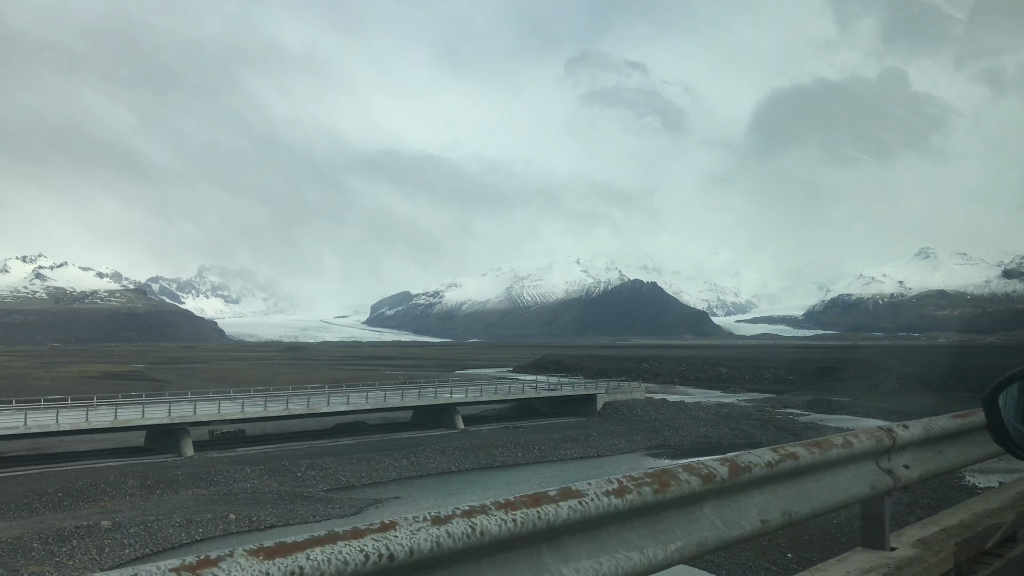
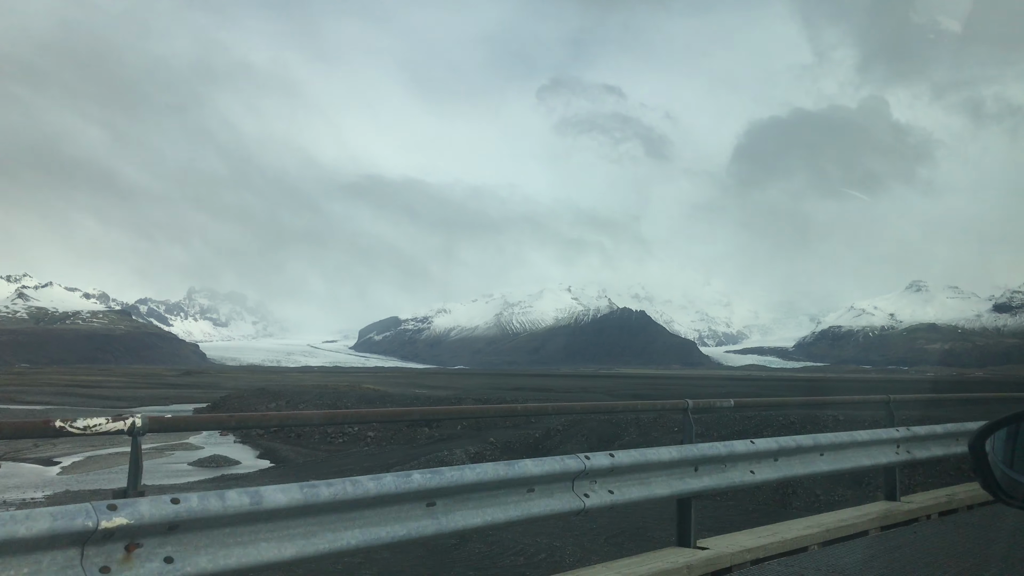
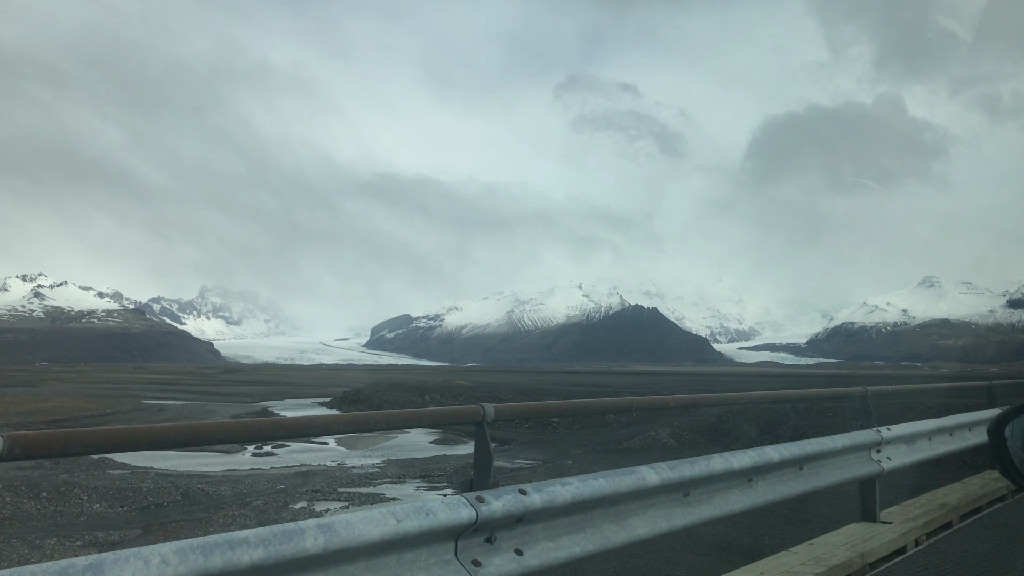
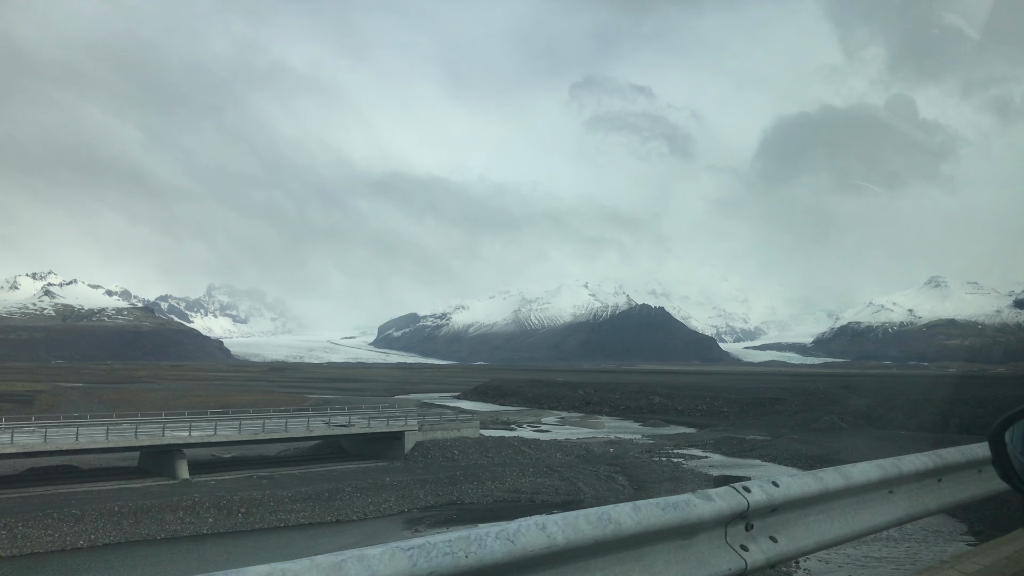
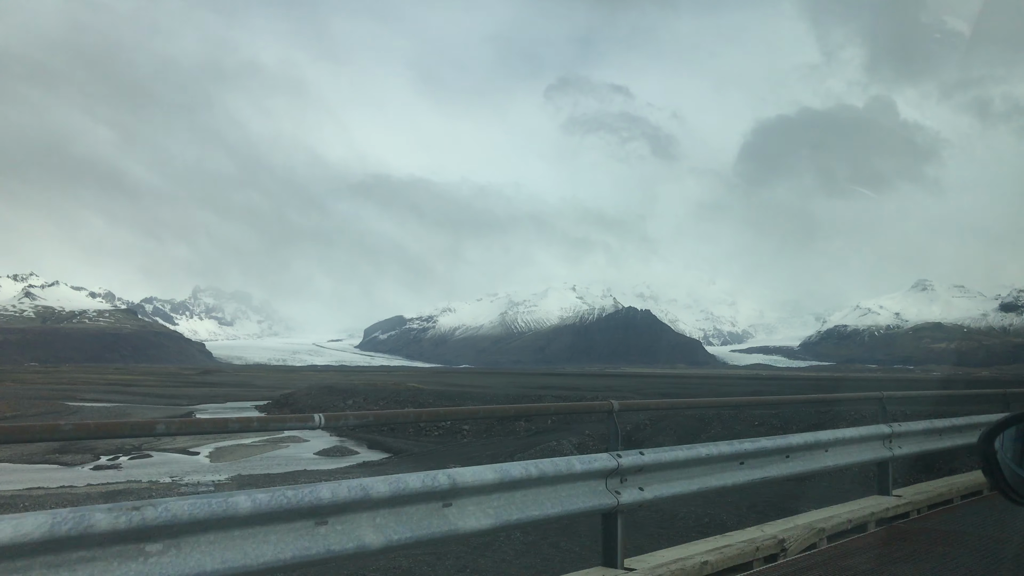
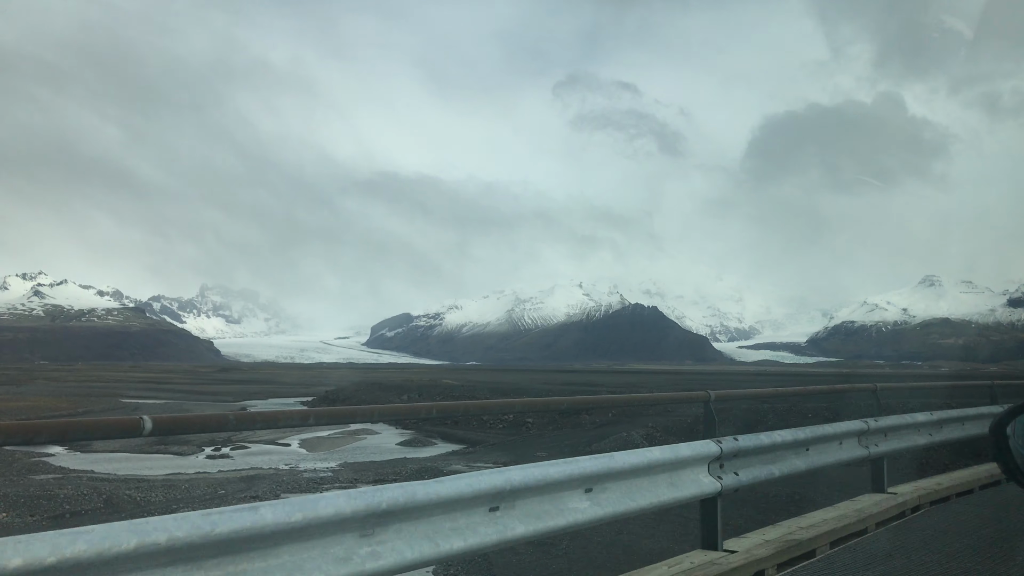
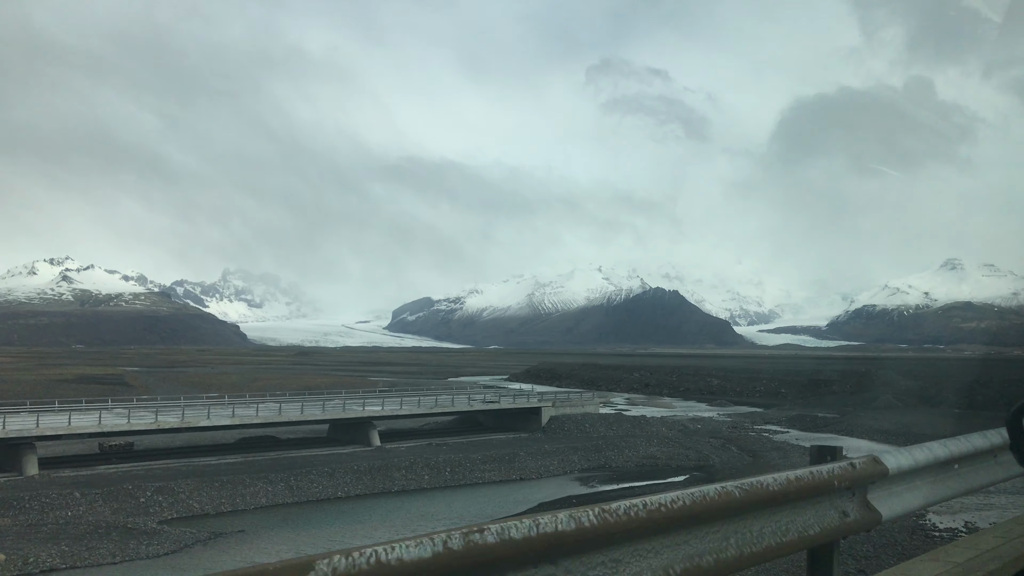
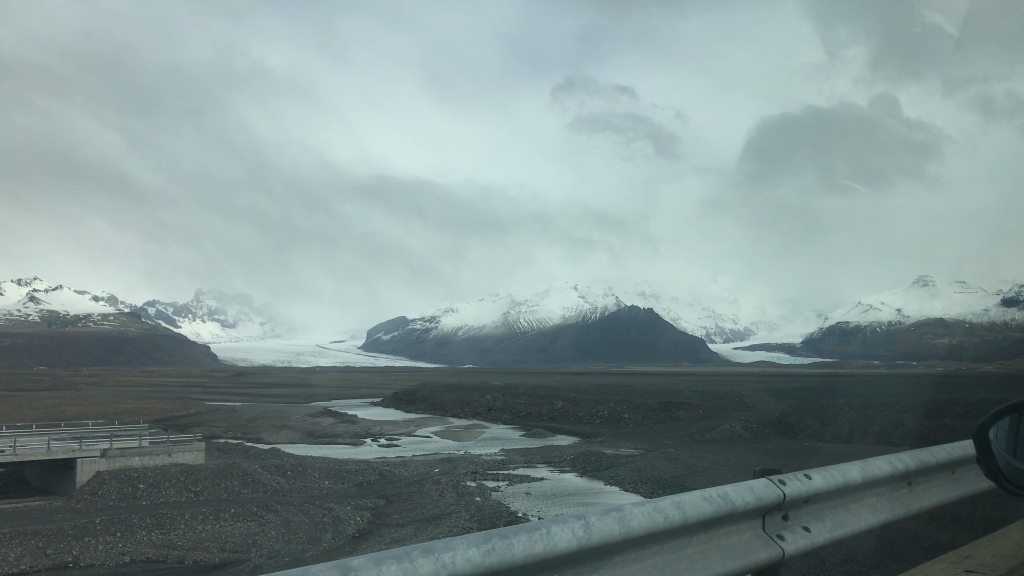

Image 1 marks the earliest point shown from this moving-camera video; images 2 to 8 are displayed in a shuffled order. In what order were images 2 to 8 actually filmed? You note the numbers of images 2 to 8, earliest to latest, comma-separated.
7, 4, 8, 3, 6, 5, 2
